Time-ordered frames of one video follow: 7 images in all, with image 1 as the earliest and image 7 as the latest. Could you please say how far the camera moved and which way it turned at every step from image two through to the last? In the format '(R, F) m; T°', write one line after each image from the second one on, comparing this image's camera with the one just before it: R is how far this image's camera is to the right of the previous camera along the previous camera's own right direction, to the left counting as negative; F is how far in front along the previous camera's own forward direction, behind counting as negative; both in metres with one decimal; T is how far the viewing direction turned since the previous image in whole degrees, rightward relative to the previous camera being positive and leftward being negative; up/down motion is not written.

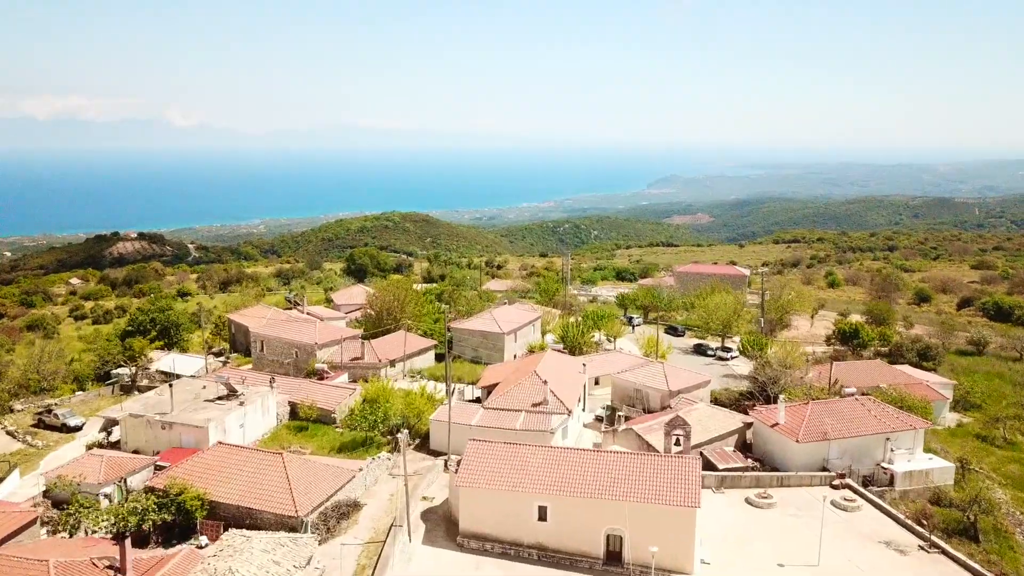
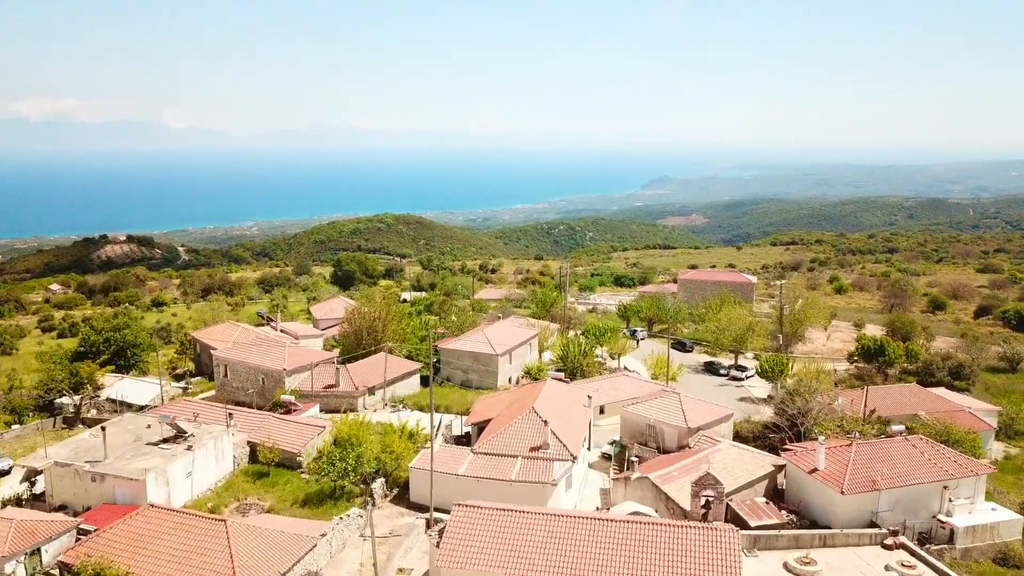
(0.0, +3.9) m; 0°
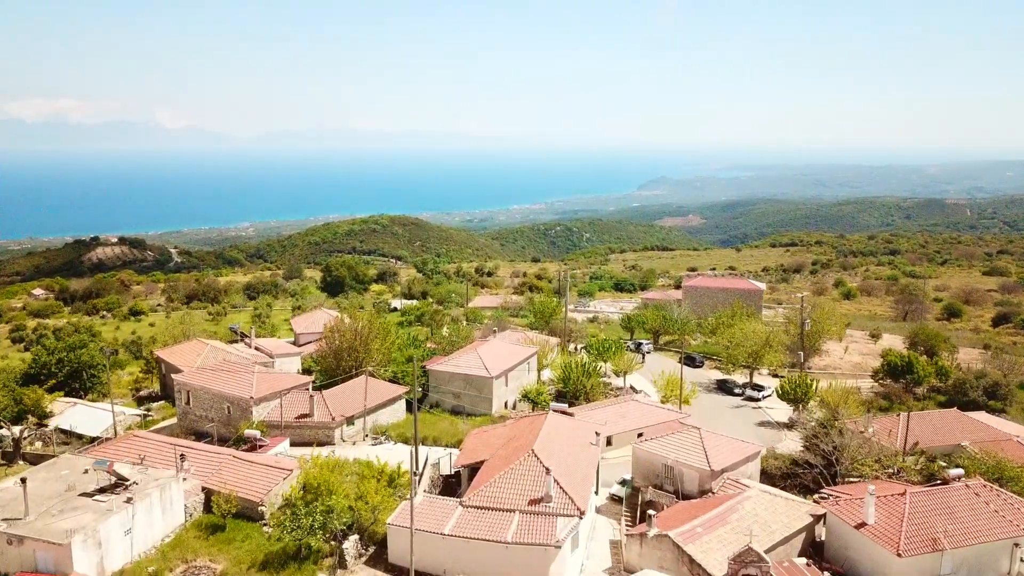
(0.0, +3.4) m; 0°
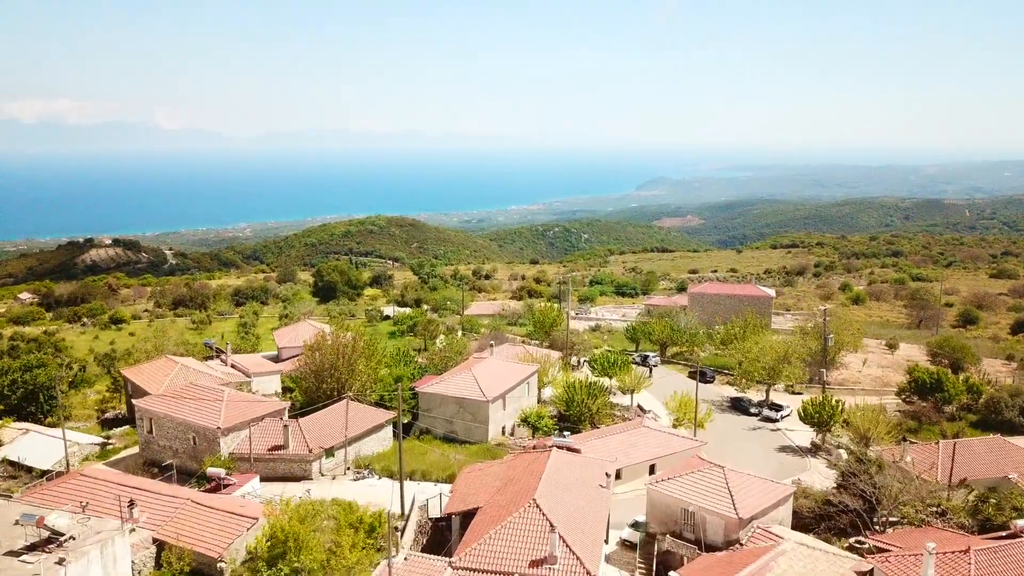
(0.0, +2.9) m; 0°
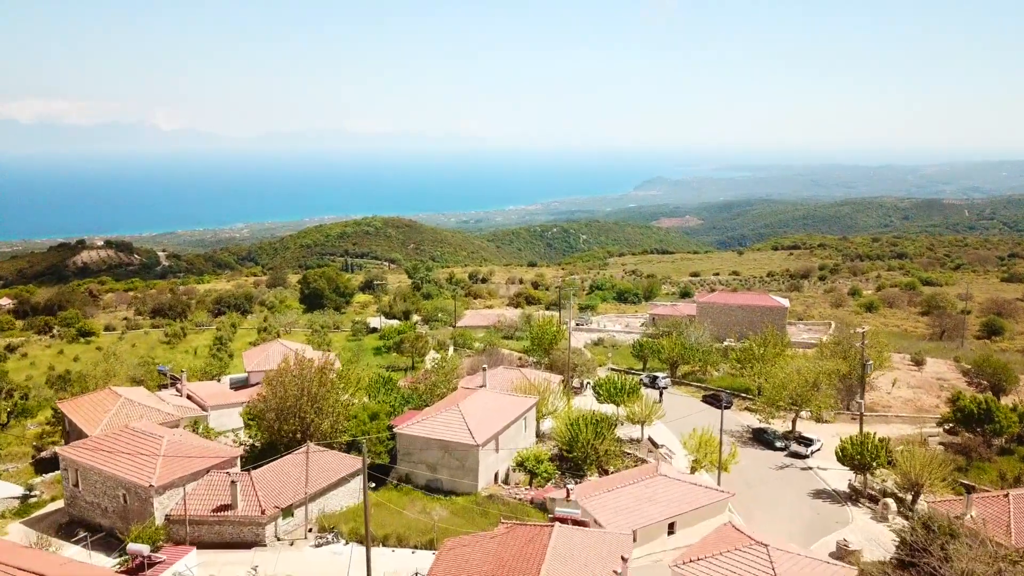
(+0.1, +4.1) m; 0°
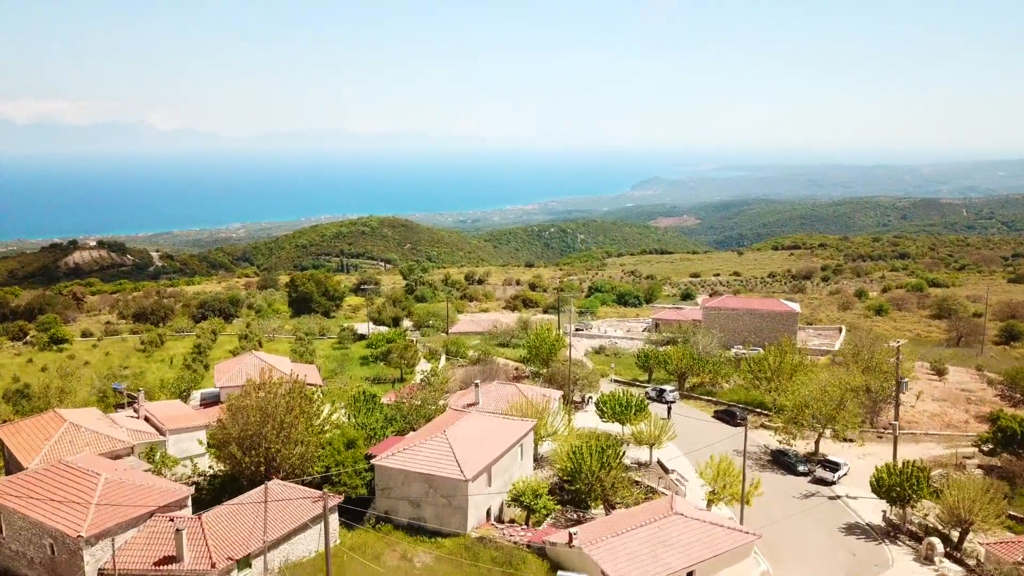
(+0.1, +3.0) m; 0°
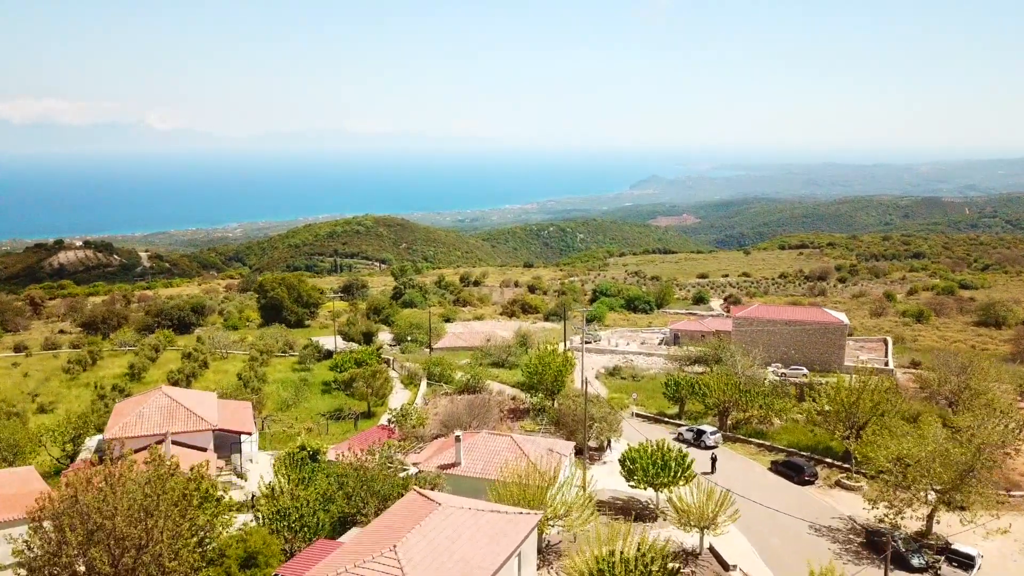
(+0.1, +8.5) m; 0°
